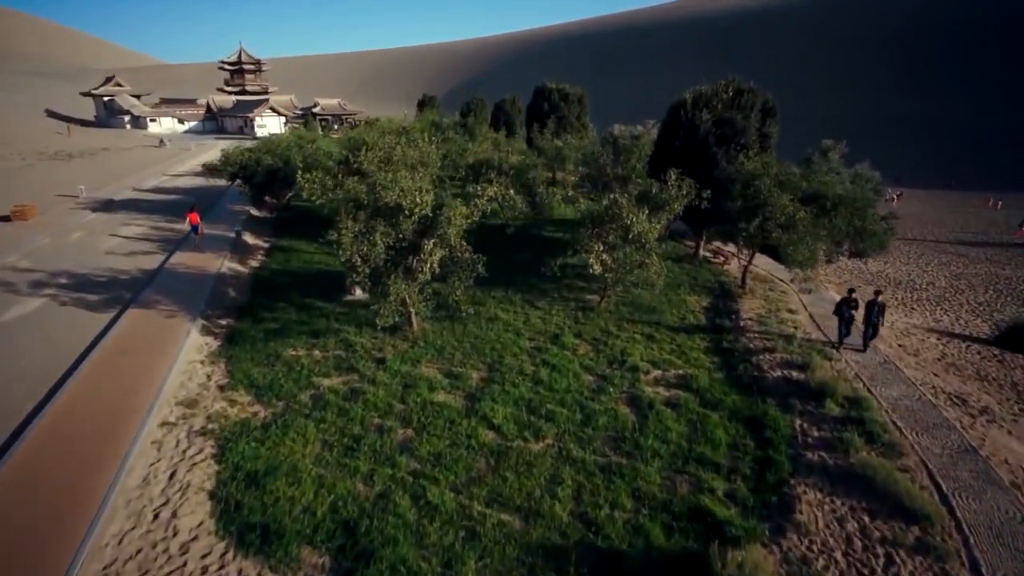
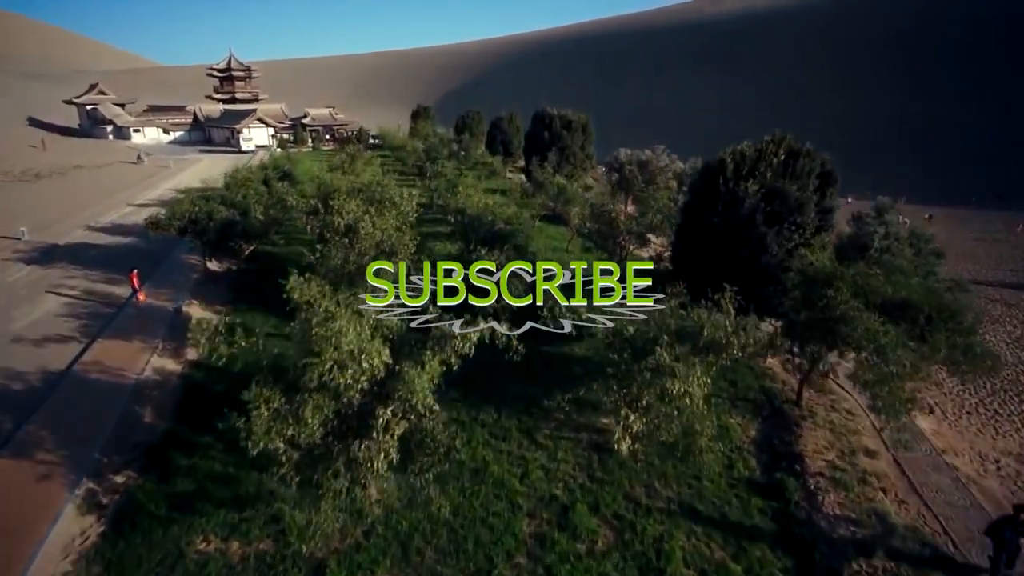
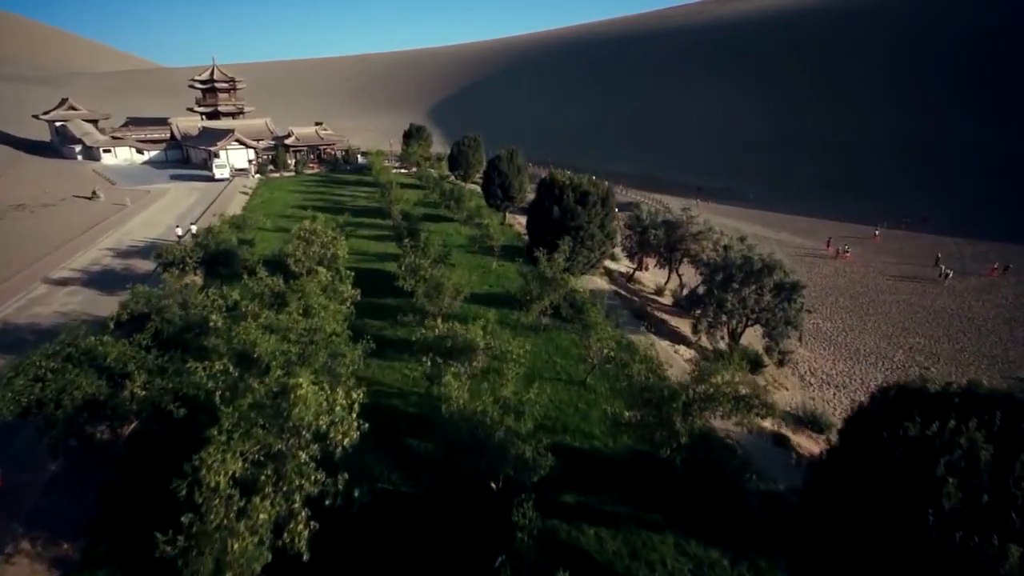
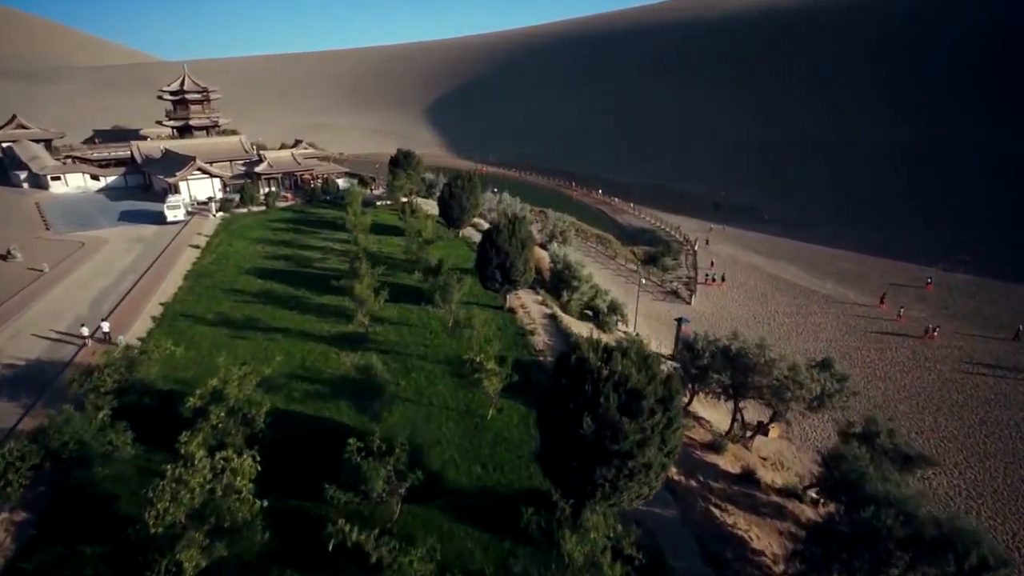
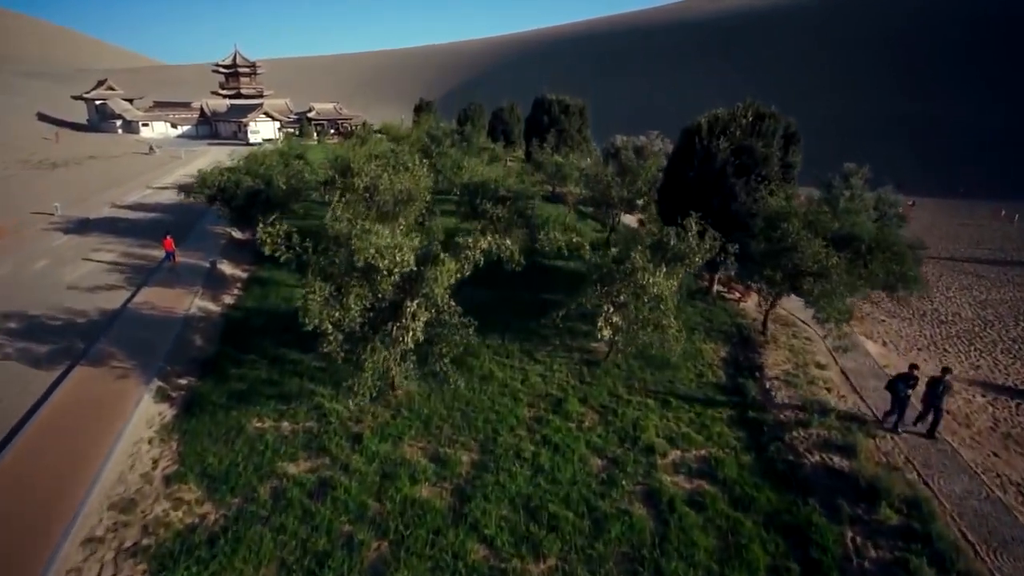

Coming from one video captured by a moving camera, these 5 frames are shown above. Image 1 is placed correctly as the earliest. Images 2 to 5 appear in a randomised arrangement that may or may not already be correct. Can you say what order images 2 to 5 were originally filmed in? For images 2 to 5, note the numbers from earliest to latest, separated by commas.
5, 2, 3, 4
